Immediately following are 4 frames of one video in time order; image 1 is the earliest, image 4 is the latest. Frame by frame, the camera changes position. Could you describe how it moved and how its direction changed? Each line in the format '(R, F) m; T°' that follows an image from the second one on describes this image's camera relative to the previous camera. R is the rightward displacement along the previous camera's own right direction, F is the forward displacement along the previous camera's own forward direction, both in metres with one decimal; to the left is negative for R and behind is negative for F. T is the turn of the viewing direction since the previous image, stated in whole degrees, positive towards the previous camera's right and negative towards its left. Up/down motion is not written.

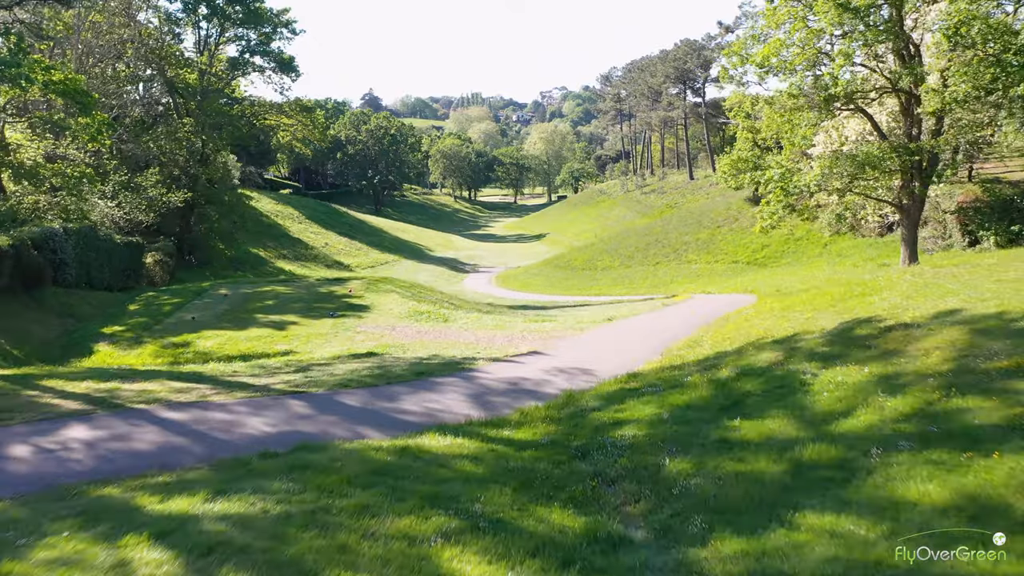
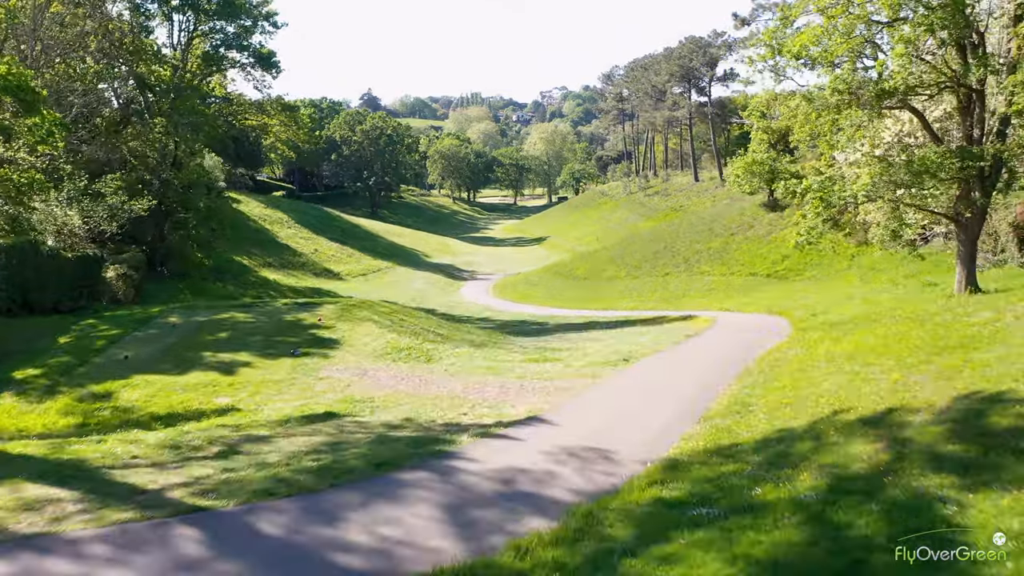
(+0.1, +2.6) m; 0°
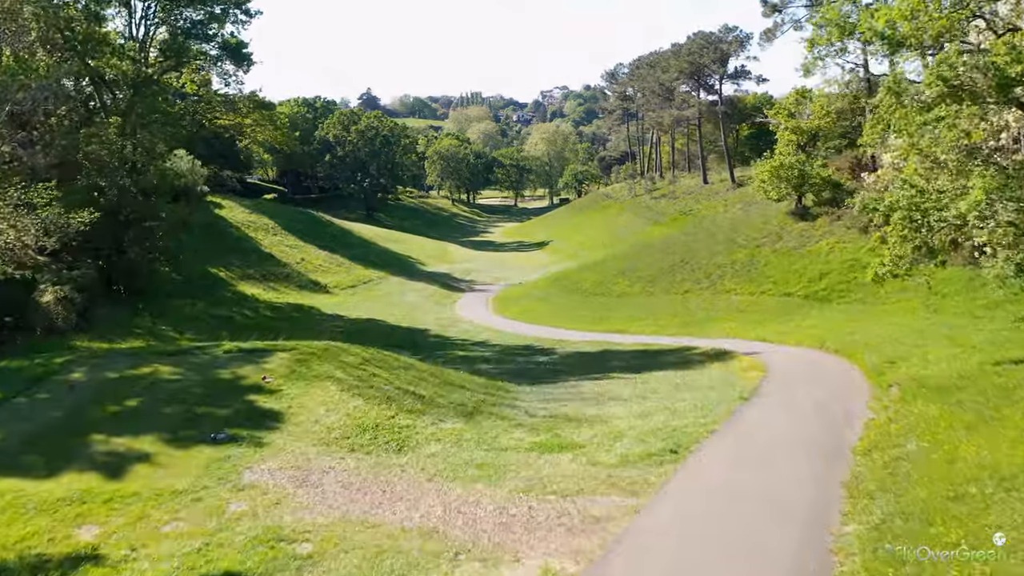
(0.0, +3.6) m; 0°
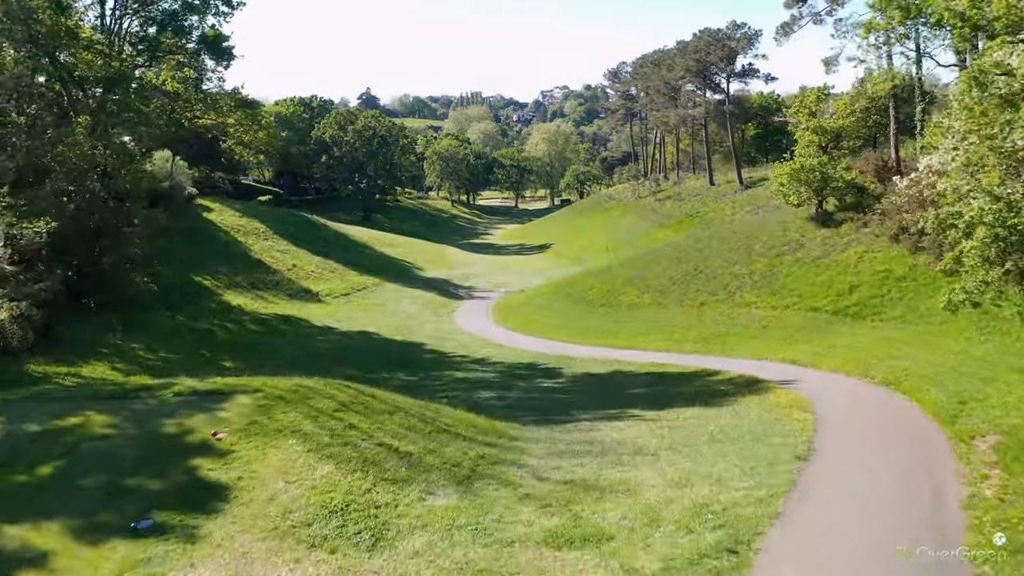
(-0.1, +2.2) m; 0°
